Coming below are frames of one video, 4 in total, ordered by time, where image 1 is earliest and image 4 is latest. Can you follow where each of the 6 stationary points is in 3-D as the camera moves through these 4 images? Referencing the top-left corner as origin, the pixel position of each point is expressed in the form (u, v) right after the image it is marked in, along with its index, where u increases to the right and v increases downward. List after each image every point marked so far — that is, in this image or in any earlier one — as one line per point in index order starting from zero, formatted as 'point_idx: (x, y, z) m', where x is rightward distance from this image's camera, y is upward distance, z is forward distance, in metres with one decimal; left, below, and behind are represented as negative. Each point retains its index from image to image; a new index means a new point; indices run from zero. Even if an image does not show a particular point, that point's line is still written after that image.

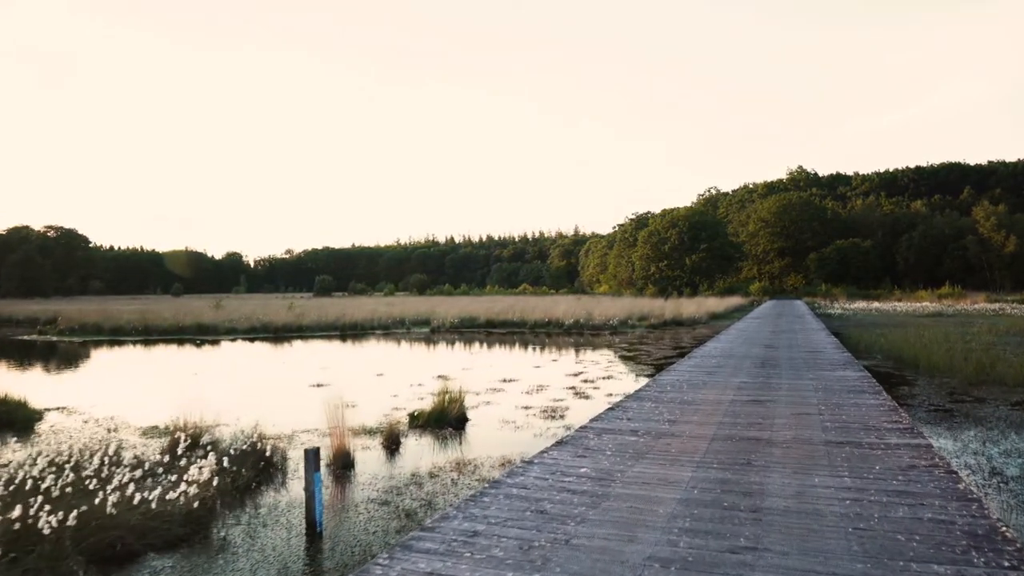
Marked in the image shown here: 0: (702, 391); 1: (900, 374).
0: (+1.9, -1.0, +6.2) m
1: (+6.2, -1.4, +10.0) m
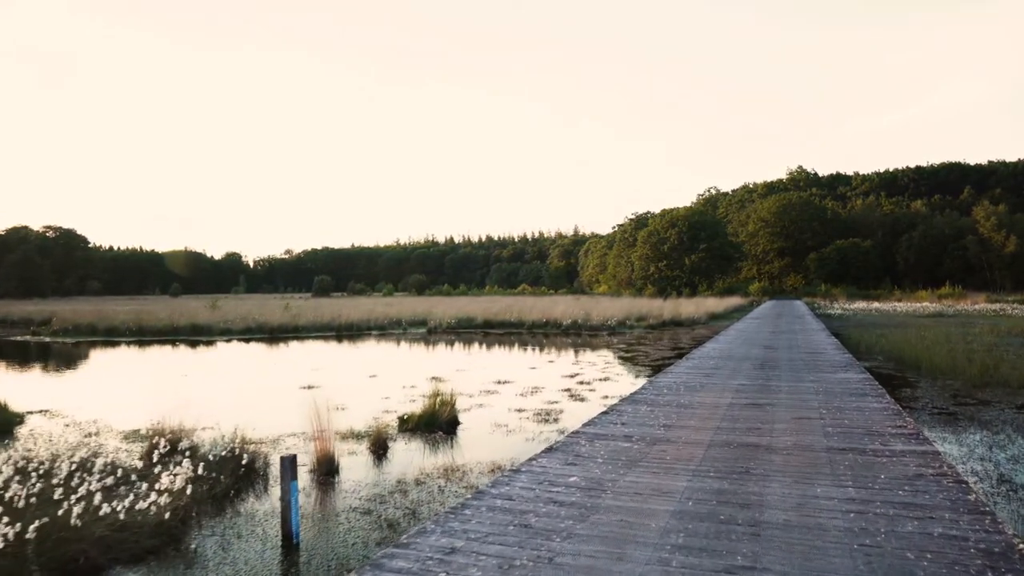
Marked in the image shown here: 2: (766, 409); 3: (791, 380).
0: (+1.8, -1.0, +6.0) m
1: (+6.1, -1.4, +9.8) m
2: (+2.1, -1.0, +5.2) m
3: (+3.0, -1.0, +6.8) m
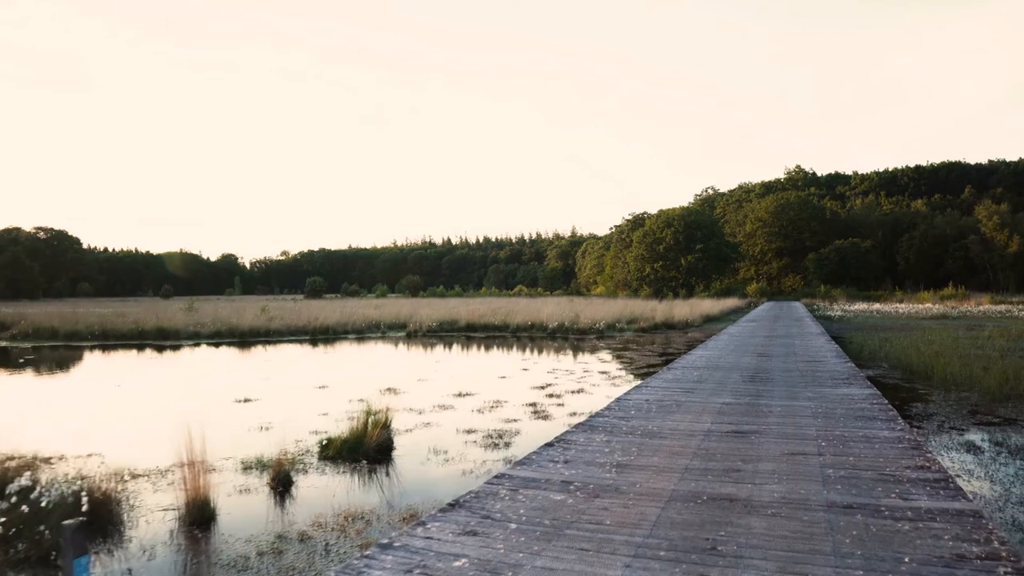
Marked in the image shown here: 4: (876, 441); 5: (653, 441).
0: (+1.3, -1.0, +4.9) m
1: (+5.6, -1.4, +8.7) m
2: (+1.6, -1.0, +4.2) m
3: (+2.5, -1.0, +5.7) m
4: (+2.4, -1.0, +4.1) m
5: (+1.0, -1.0, +4.2) m
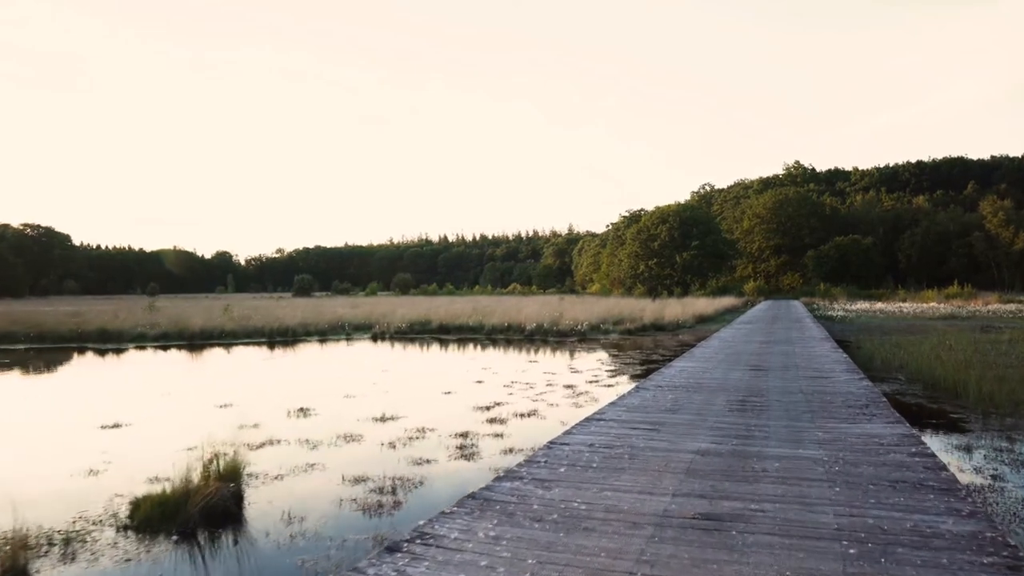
0: (+0.5, -1.0, +3.3) m
1: (+4.9, -1.4, +7.1) m
2: (+0.9, -1.0, +2.5) m
3: (+1.8, -1.0, +4.1) m
4: (+1.7, -1.0, +2.5) m
5: (+0.2, -1.0, +2.6) m
